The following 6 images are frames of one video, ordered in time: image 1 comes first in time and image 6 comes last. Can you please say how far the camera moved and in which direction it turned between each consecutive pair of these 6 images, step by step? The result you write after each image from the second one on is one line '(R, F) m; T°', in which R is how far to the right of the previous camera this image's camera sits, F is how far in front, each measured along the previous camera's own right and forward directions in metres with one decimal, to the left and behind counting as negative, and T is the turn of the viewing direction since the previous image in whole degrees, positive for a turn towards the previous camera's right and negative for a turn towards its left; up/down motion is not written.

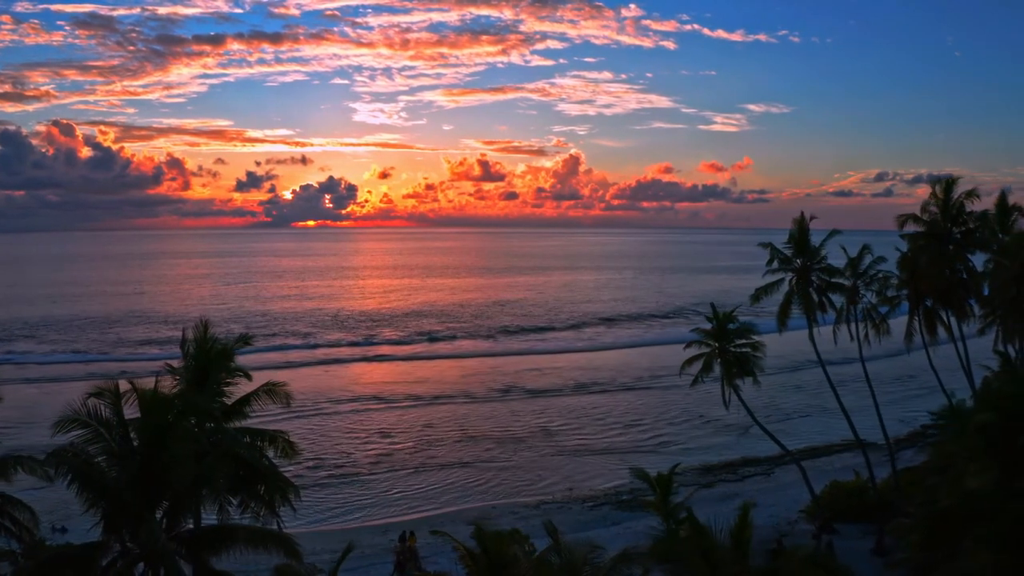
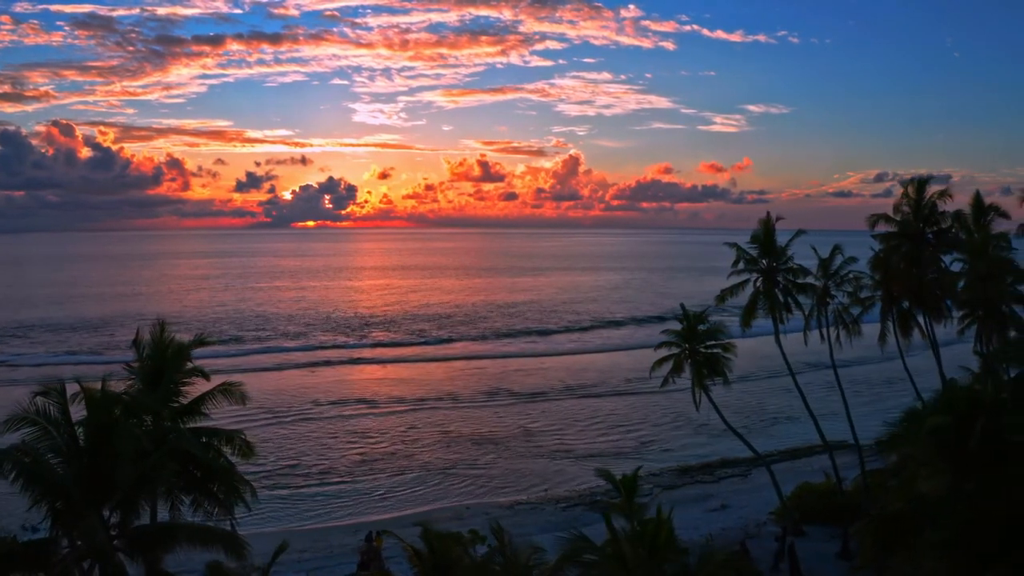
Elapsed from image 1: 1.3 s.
(+0.8, +0.1) m; 0°
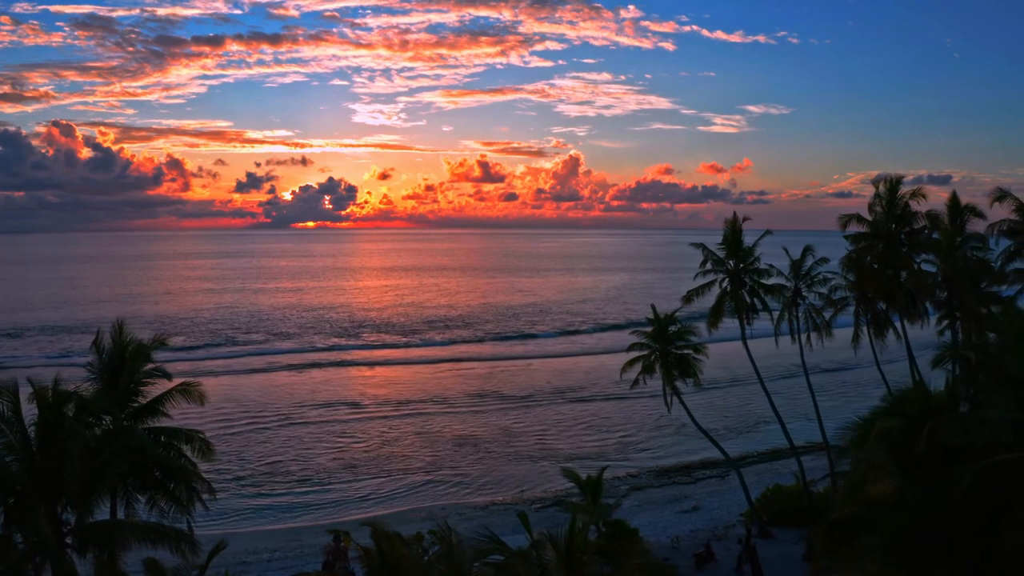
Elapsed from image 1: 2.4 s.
(+0.7, +0.1) m; 0°
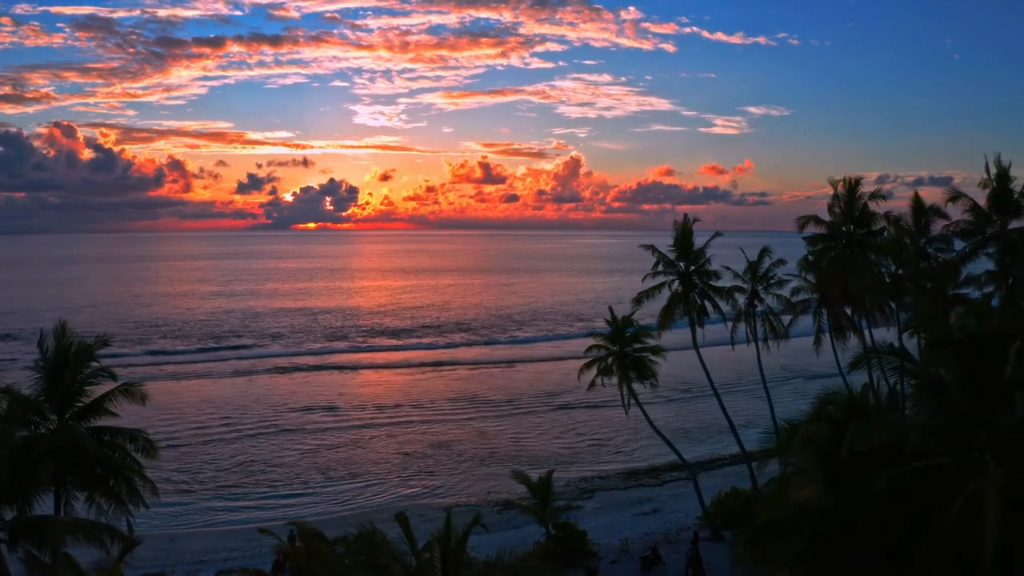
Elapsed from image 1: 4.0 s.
(+1.1, +0.1) m; 0°
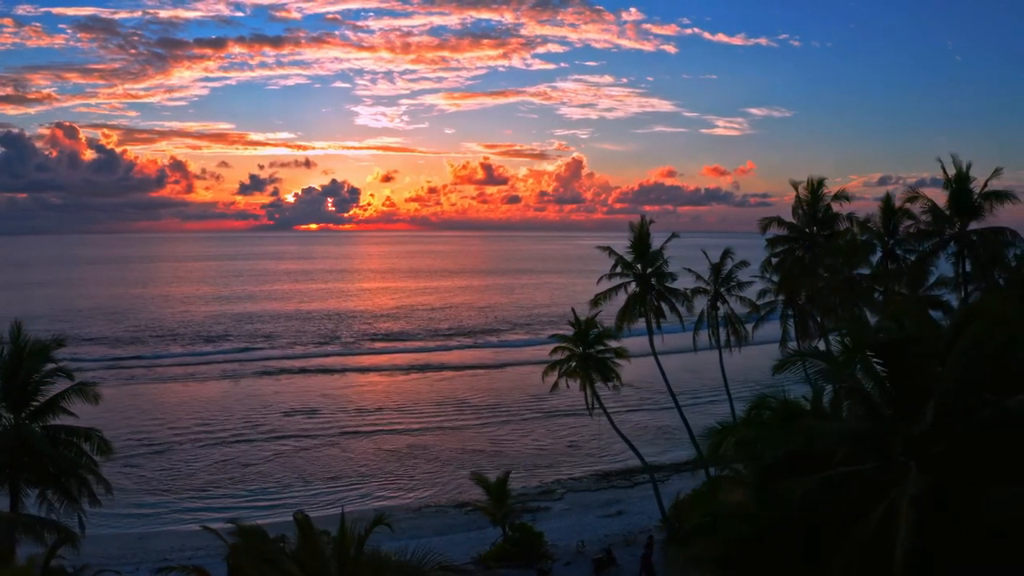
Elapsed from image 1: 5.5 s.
(+0.9, 0.0) m; 0°
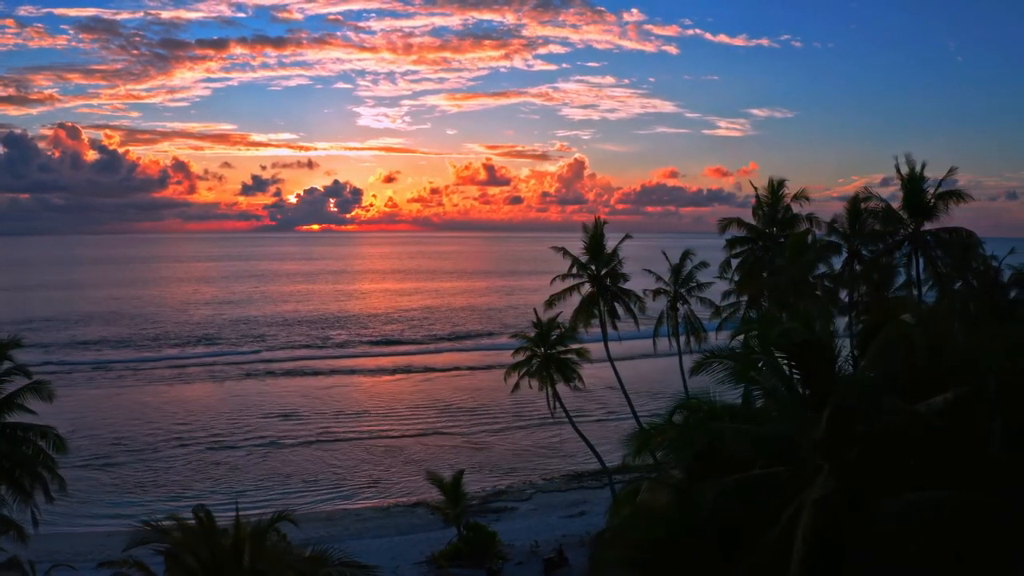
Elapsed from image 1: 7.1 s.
(+1.0, -0.1) m; 0°
